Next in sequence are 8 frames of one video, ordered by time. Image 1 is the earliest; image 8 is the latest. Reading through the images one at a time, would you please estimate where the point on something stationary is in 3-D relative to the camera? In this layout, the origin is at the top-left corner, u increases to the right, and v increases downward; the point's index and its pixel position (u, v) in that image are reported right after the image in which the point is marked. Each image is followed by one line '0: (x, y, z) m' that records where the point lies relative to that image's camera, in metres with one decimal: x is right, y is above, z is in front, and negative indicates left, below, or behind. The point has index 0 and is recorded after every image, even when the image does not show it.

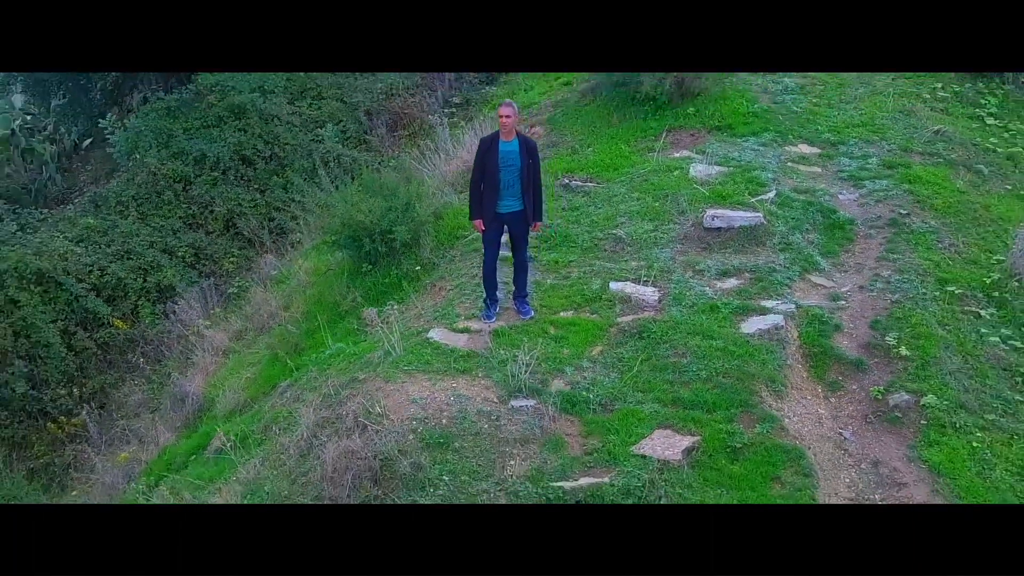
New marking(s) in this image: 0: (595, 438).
0: (+0.2, -0.4, +4.0) m
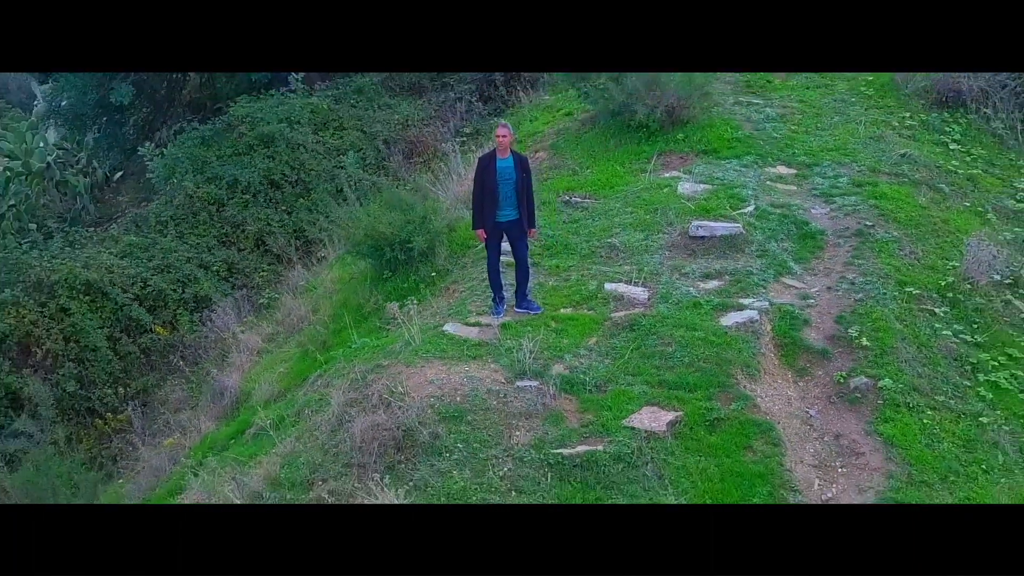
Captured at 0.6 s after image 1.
0: (+0.2, -0.4, +4.6) m
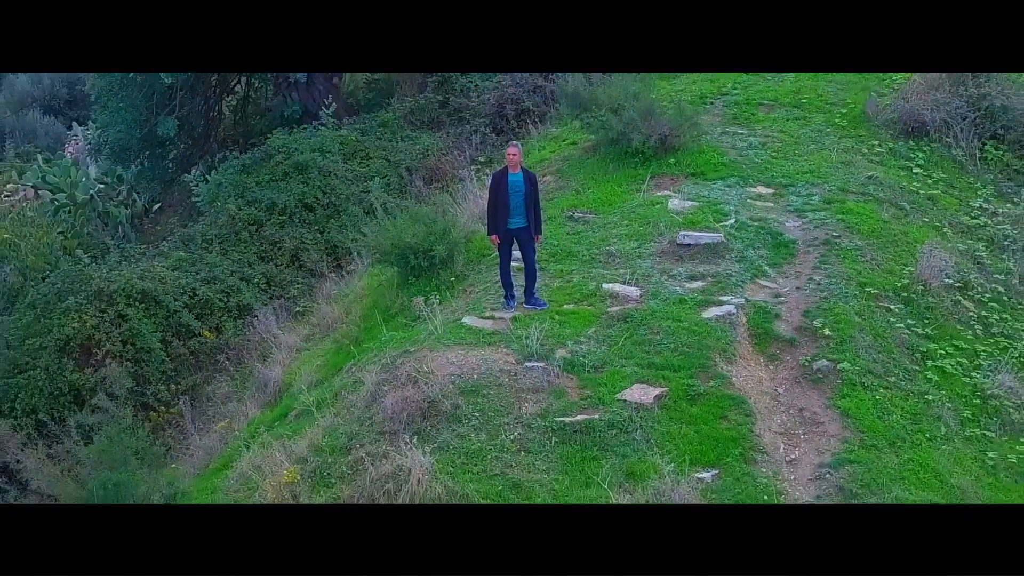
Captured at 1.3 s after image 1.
0: (+0.3, -0.4, +5.3) m
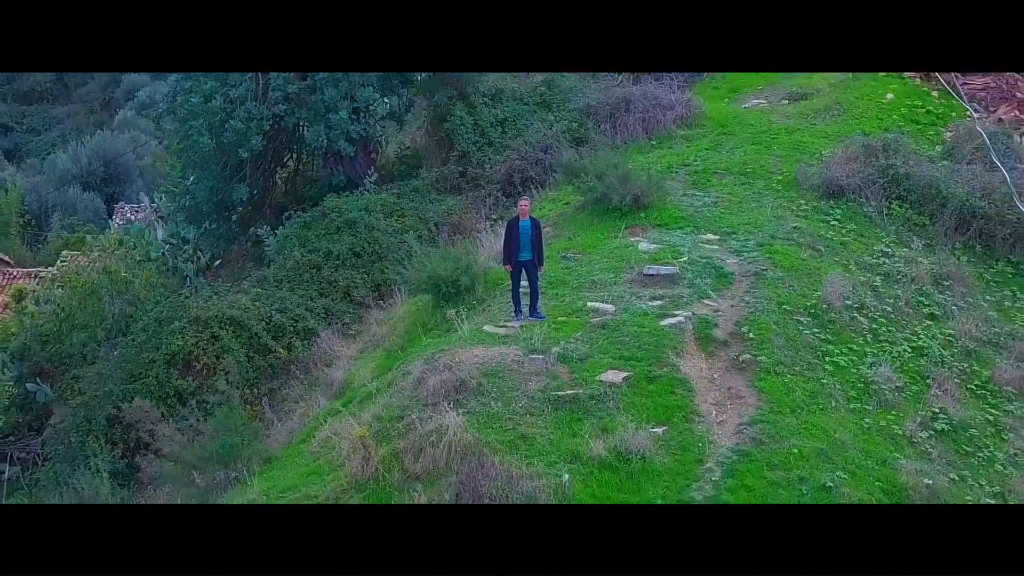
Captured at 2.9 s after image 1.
0: (+0.3, -0.4, +7.4) m
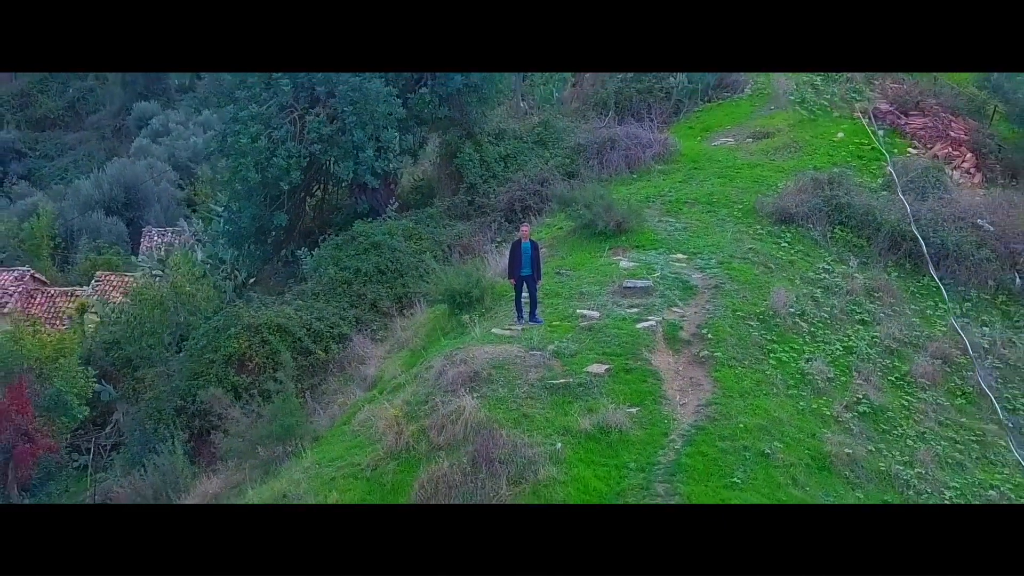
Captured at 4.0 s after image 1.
0: (+0.3, -0.5, +9.1) m
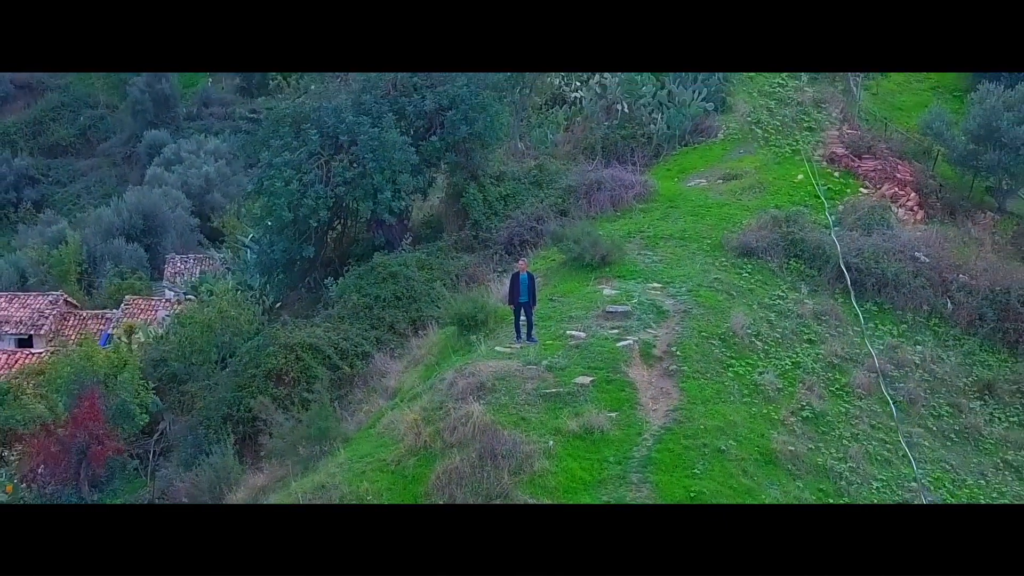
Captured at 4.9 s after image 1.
0: (+0.3, -0.7, +10.9) m
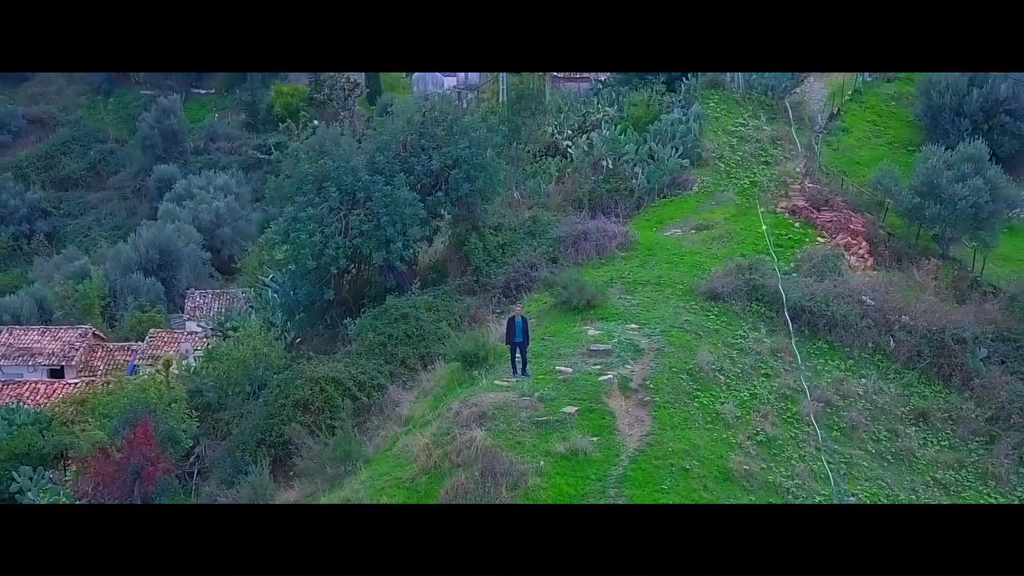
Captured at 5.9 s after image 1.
0: (+0.3, -1.1, +12.8) m
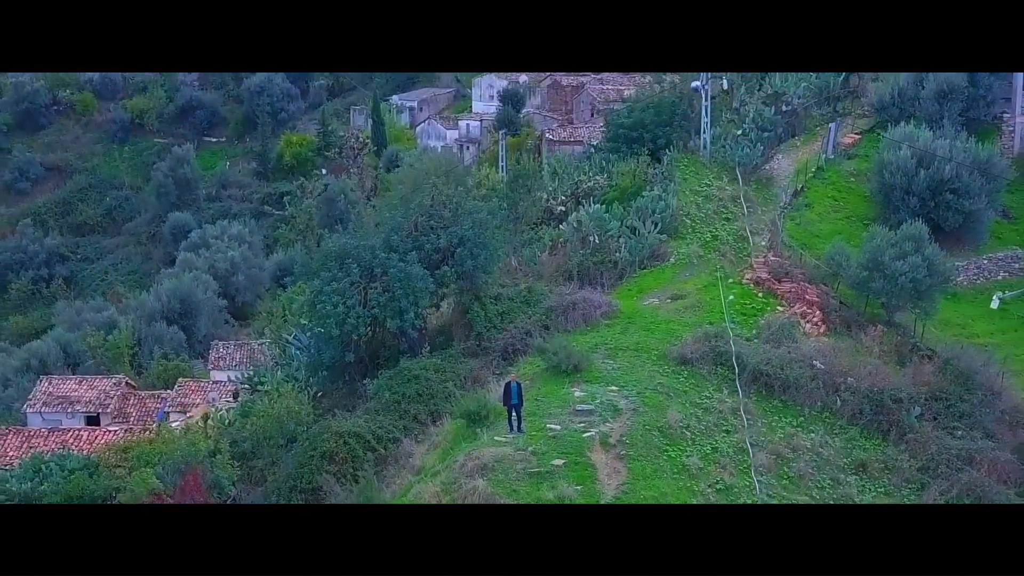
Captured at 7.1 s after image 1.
0: (+0.3, -1.8, +15.1) m
